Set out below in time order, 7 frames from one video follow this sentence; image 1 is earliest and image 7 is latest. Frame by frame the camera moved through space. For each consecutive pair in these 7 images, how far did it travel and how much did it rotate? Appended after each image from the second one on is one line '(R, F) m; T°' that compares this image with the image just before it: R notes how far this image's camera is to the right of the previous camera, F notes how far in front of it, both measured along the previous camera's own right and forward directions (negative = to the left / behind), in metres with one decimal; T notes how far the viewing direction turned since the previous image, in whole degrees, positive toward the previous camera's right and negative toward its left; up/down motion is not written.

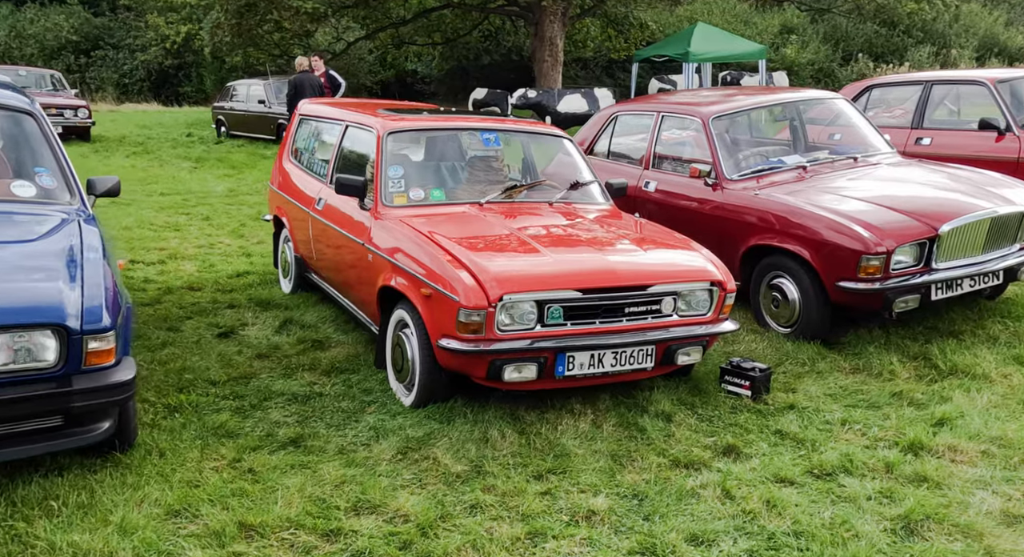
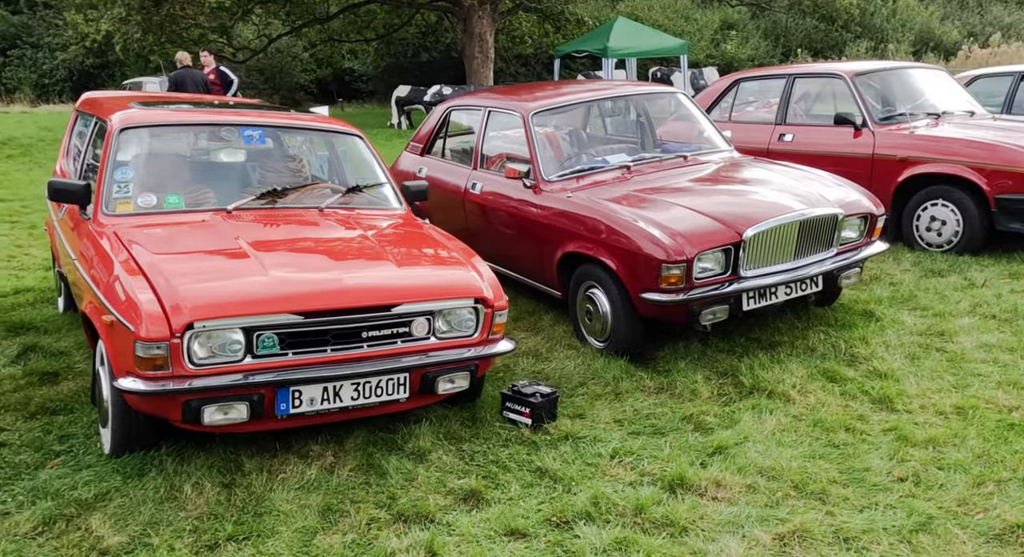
(+1.0, +0.5) m; +3°
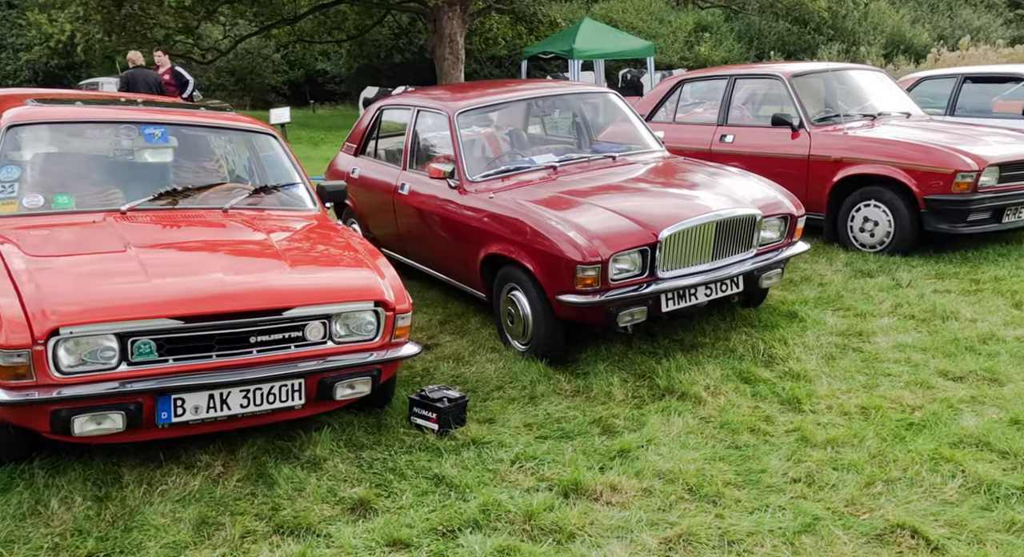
(+0.4, +0.1) m; +2°
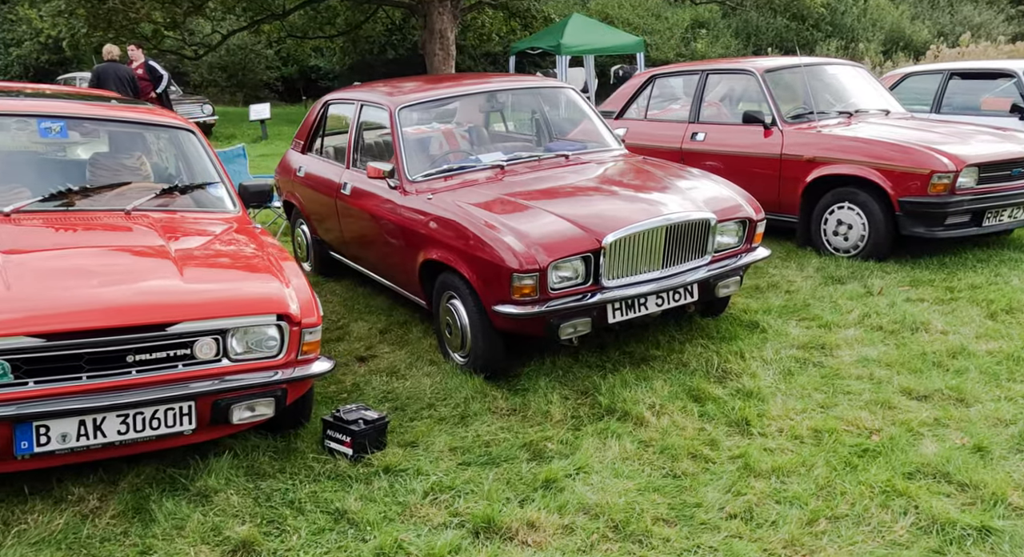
(+0.3, +0.4) m; 0°
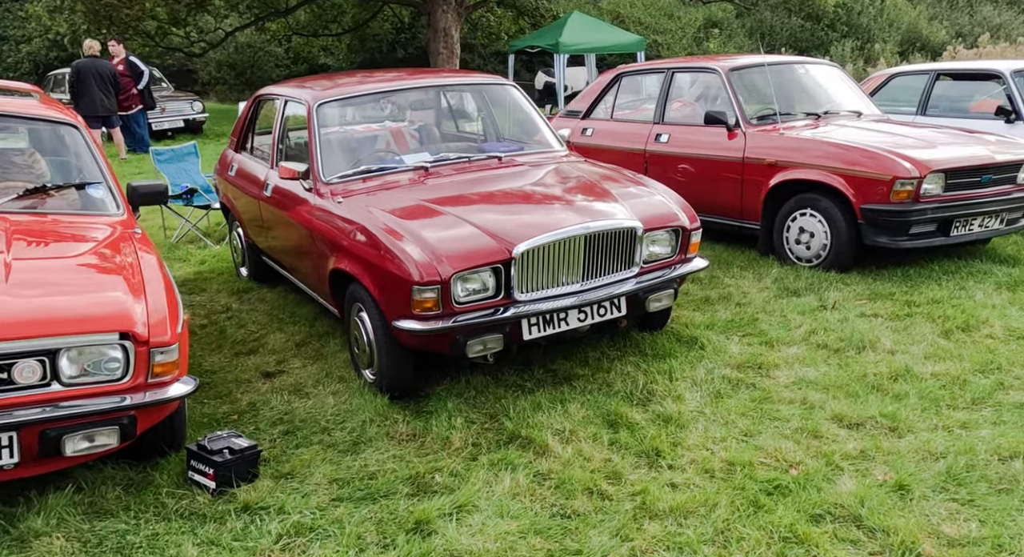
(+0.5, +0.3) m; -1°
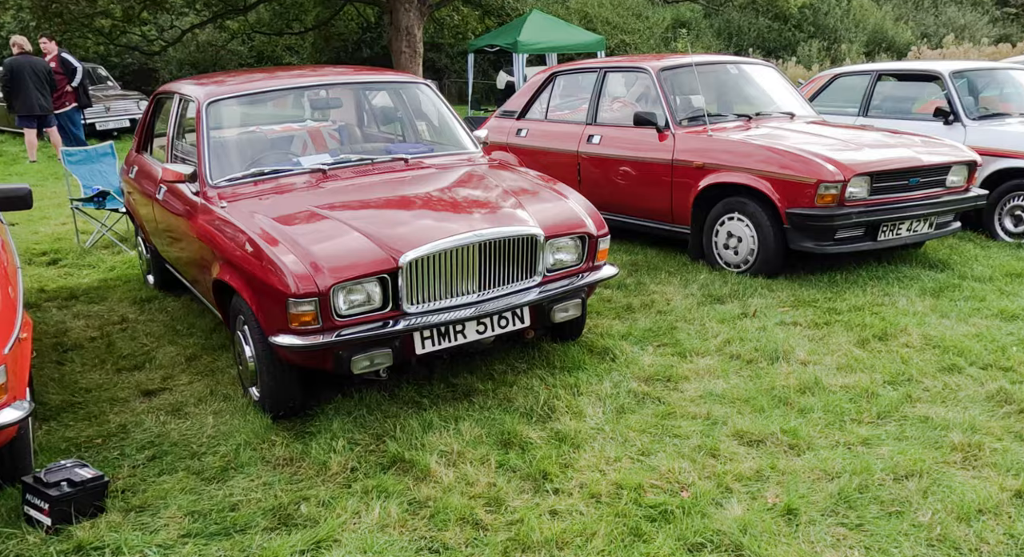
(+0.4, +0.2) m; +2°
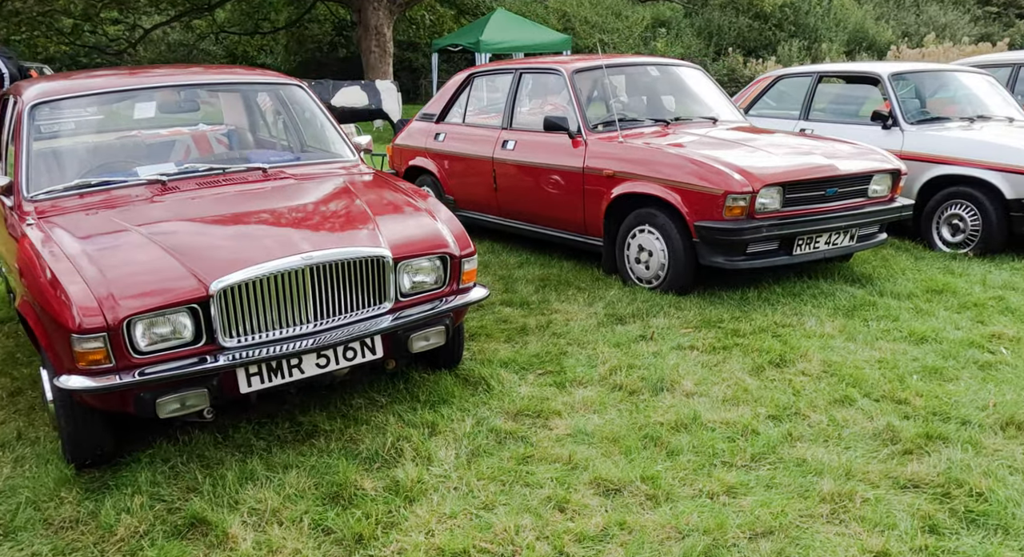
(+0.6, +0.4) m; +1°
